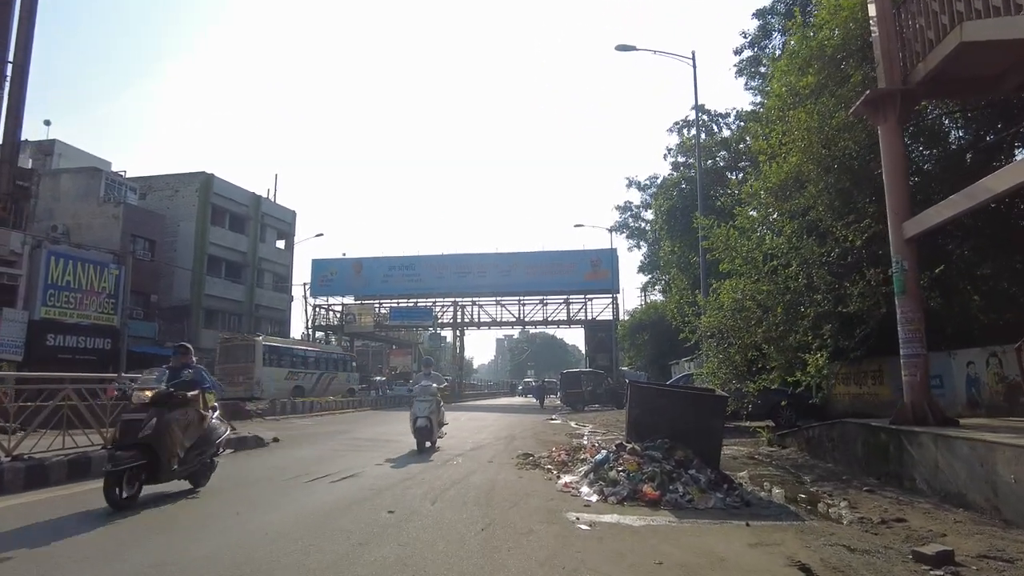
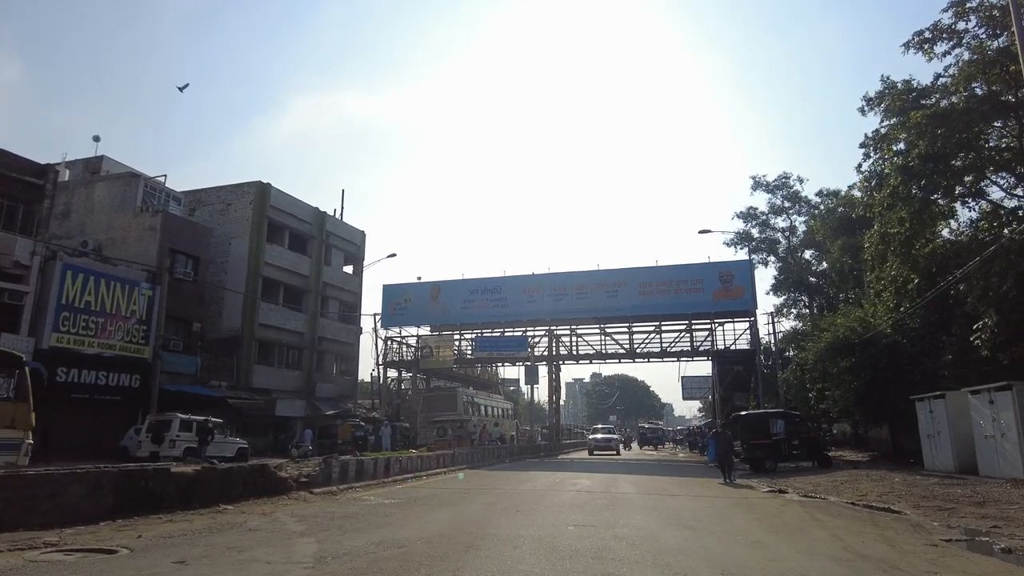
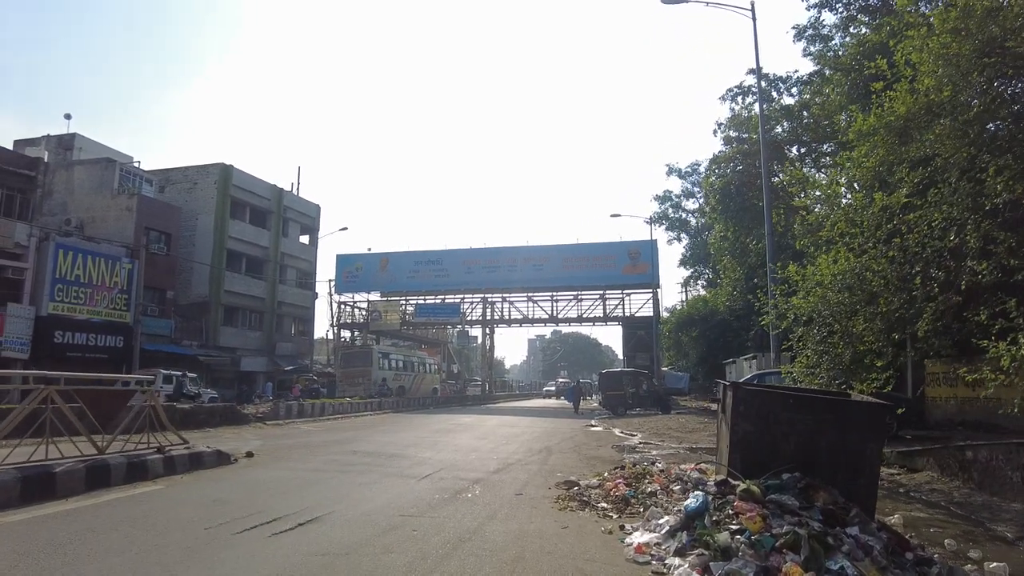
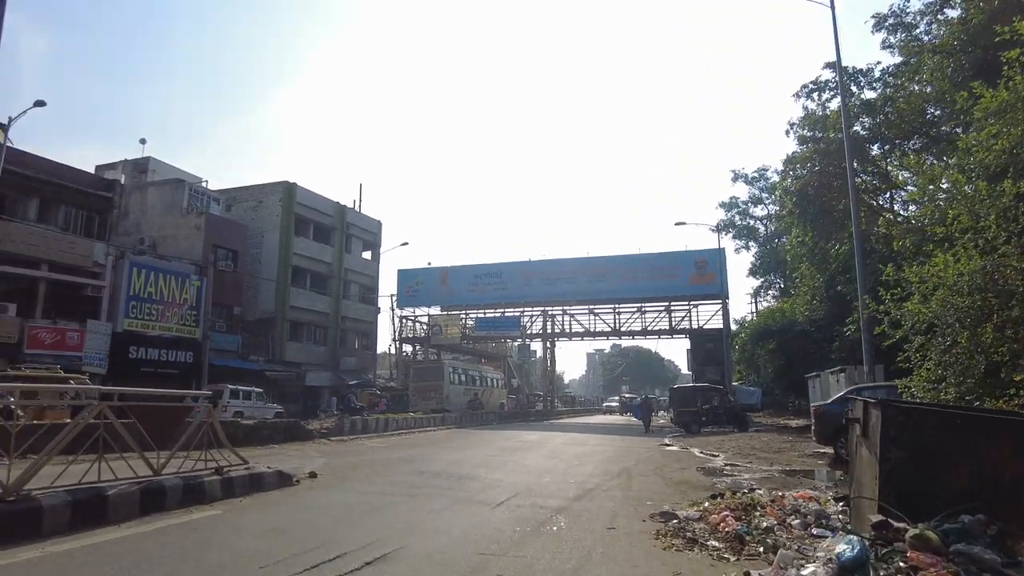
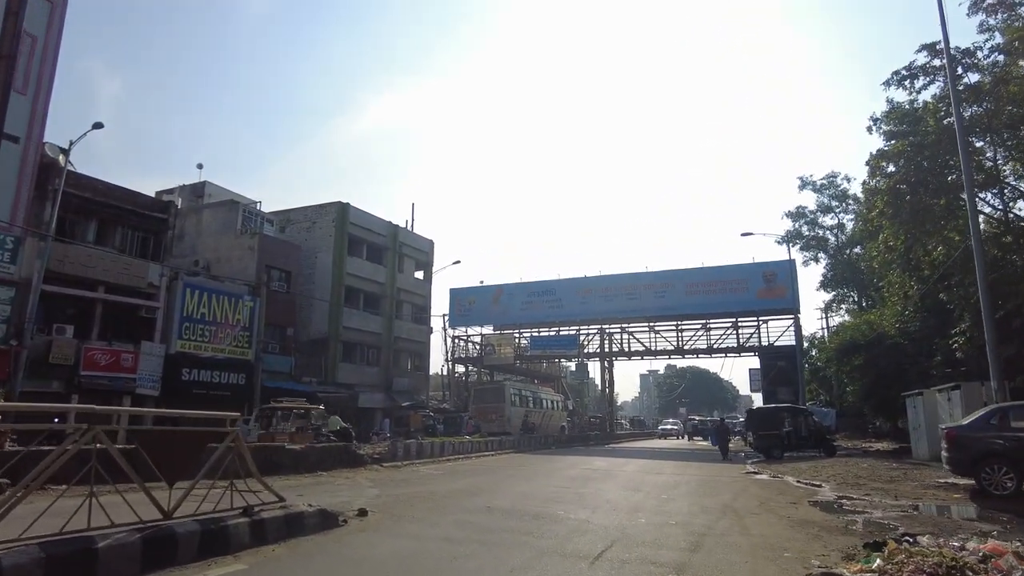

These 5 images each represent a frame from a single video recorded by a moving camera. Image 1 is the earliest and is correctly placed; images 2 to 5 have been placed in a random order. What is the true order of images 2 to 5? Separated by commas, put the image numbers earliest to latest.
3, 4, 5, 2
